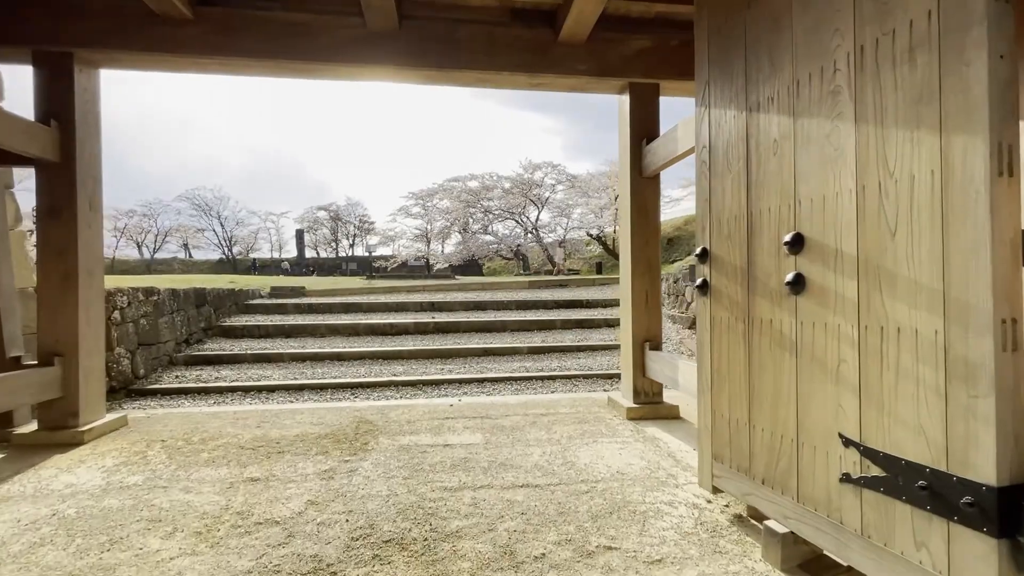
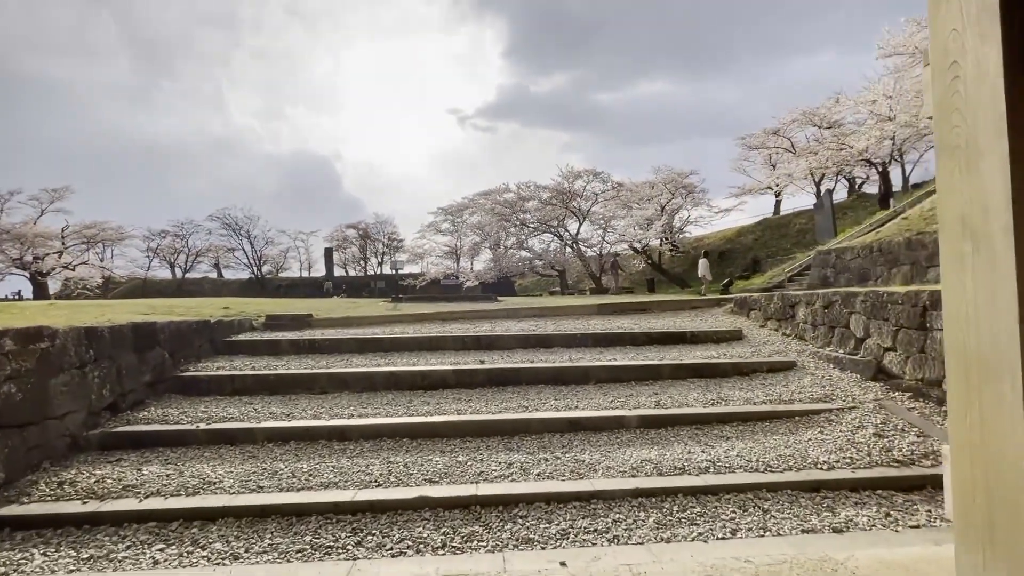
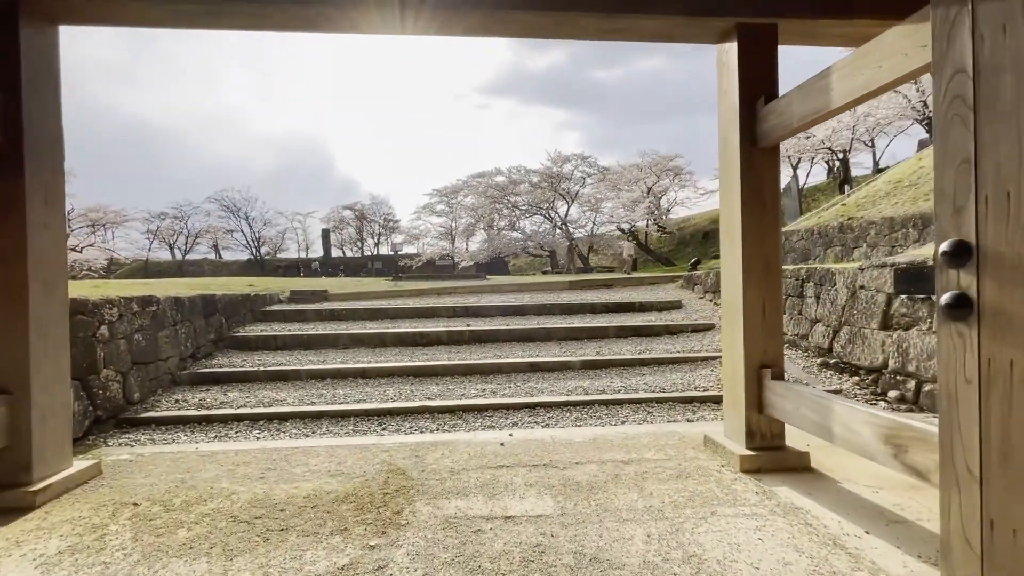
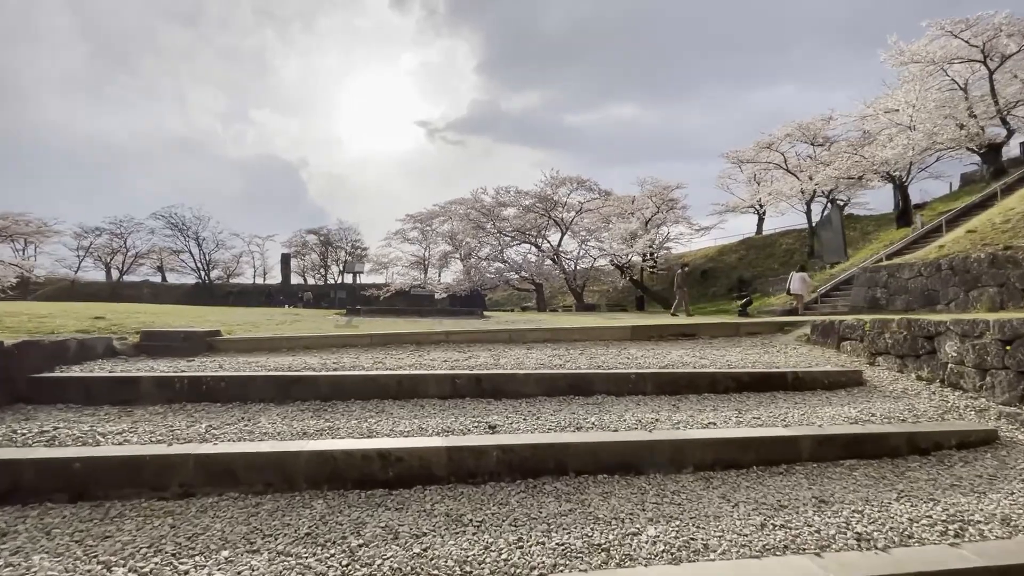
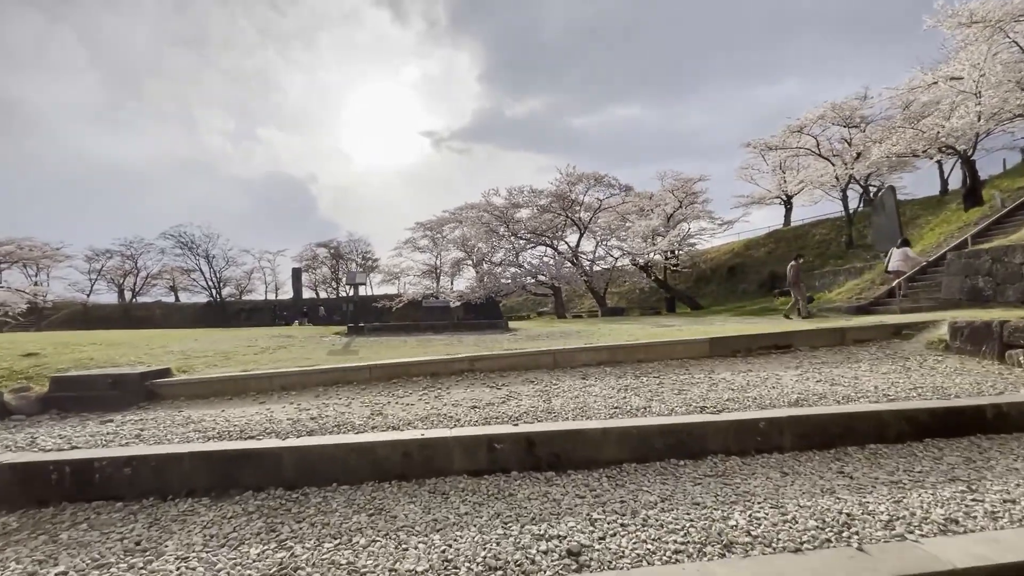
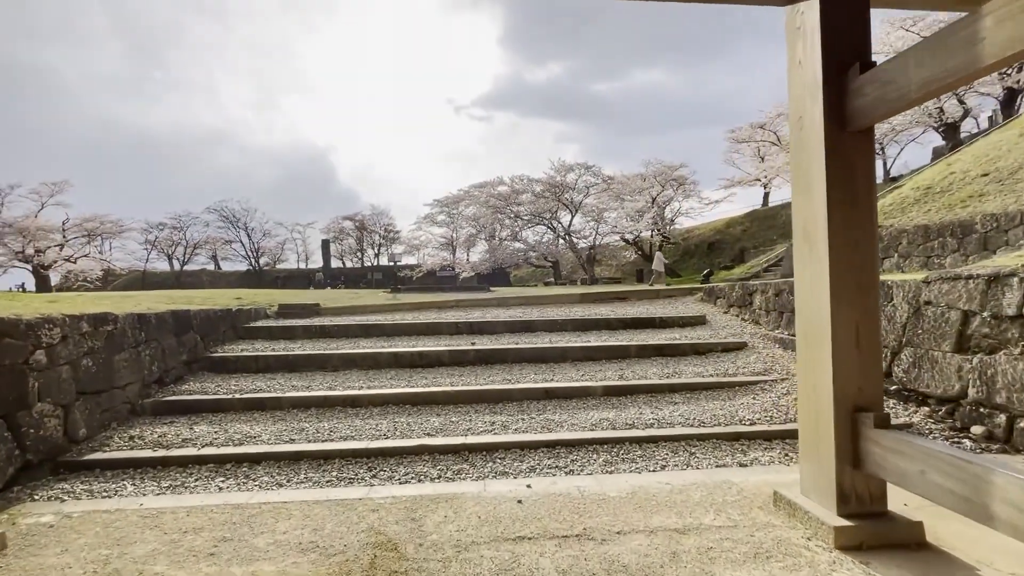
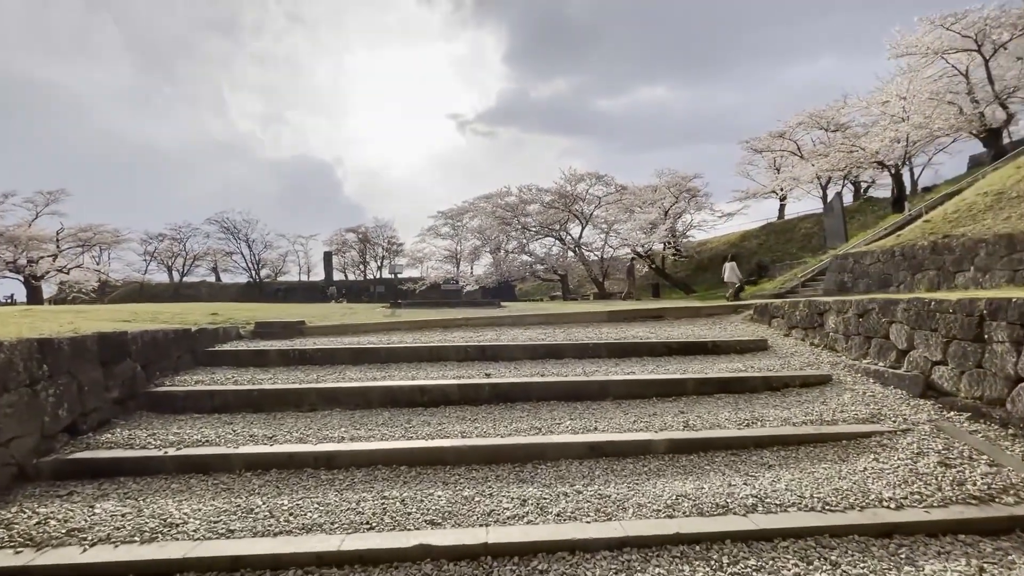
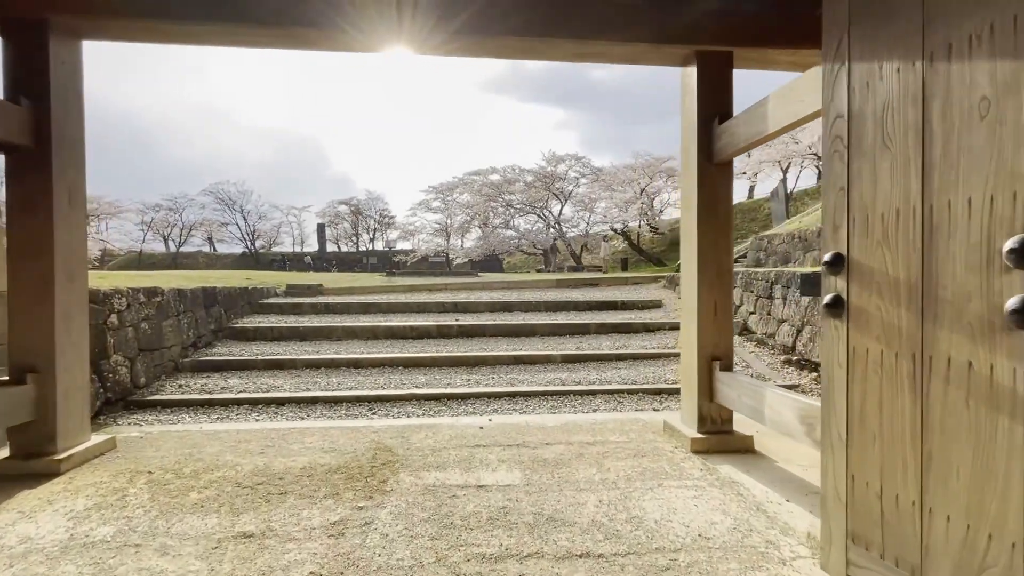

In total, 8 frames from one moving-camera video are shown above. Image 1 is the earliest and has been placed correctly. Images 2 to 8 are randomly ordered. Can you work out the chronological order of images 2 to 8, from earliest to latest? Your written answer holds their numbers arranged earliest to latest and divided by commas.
8, 3, 6, 2, 7, 4, 5
